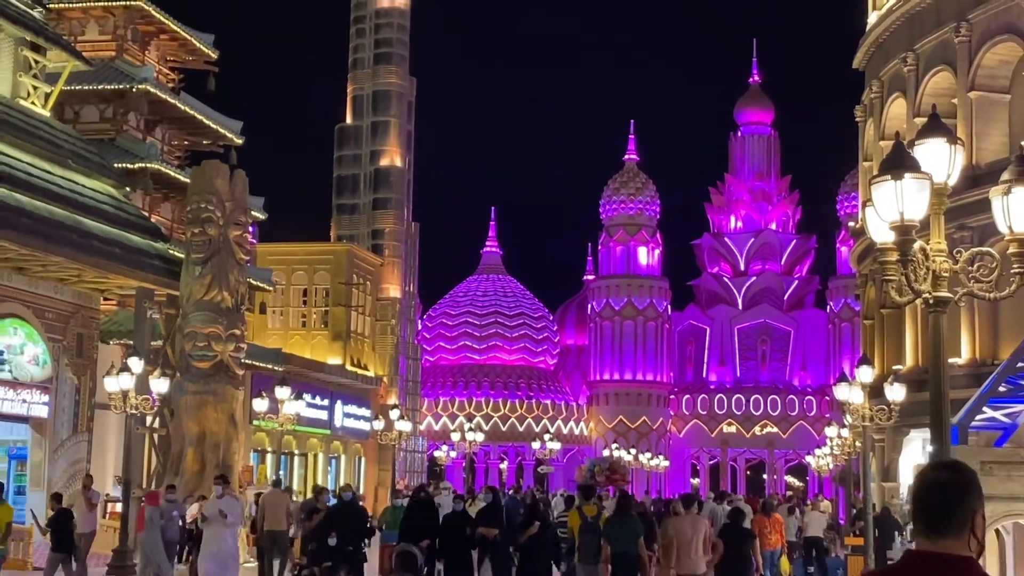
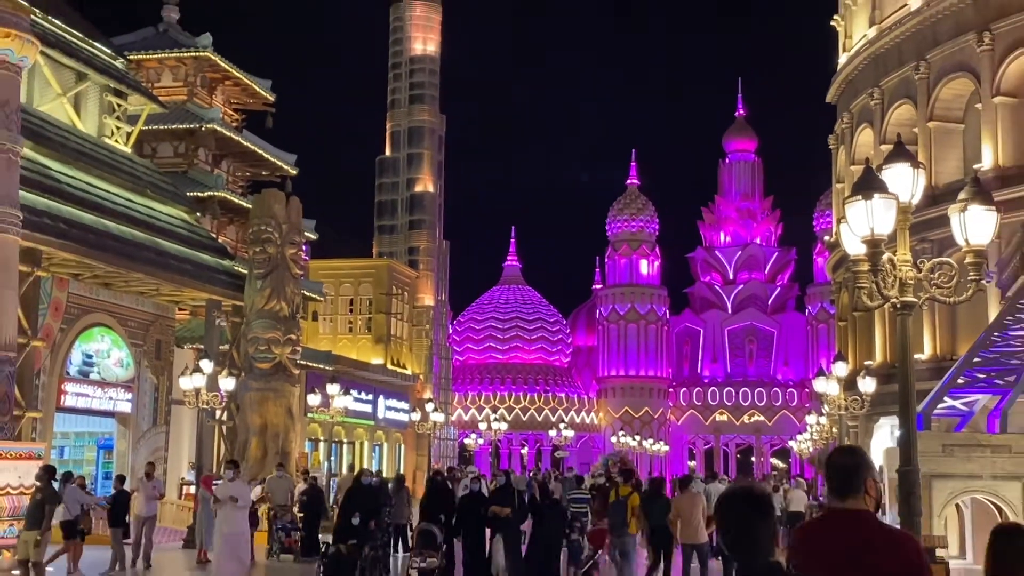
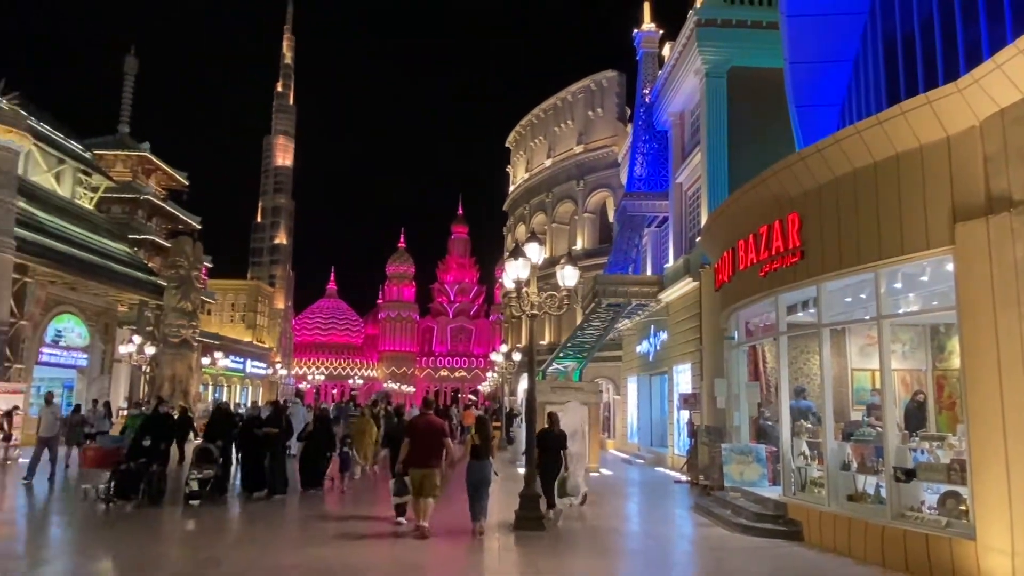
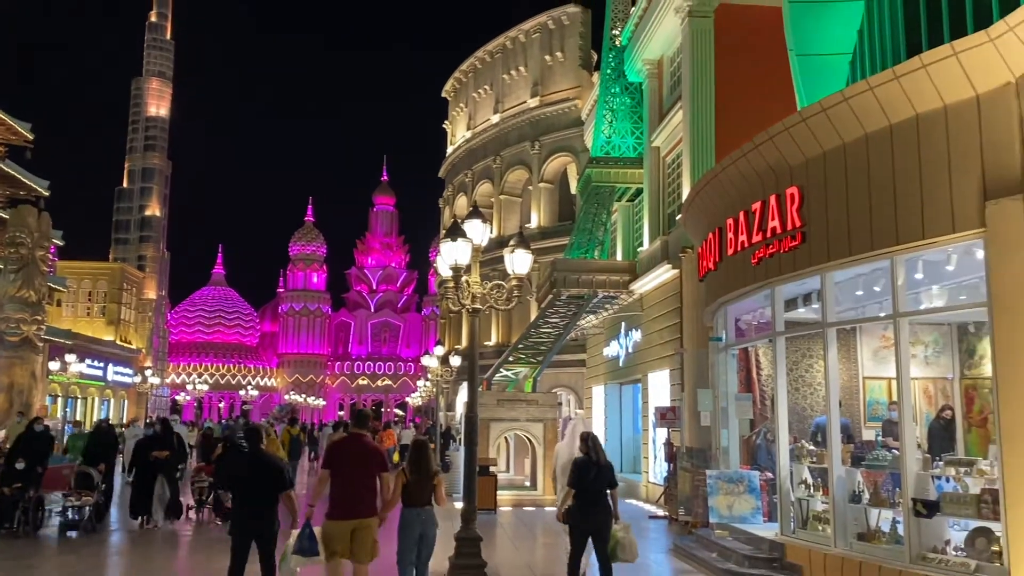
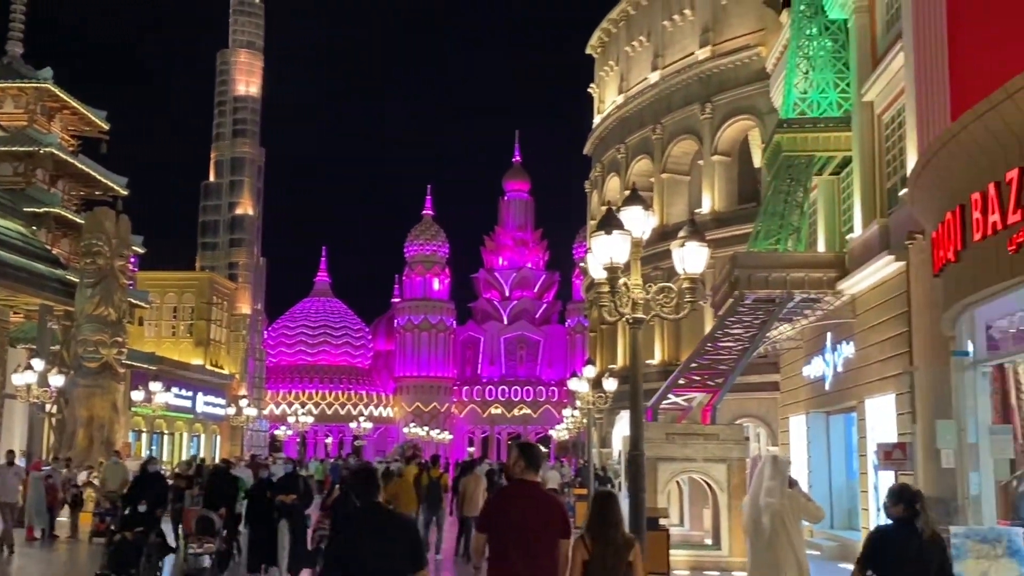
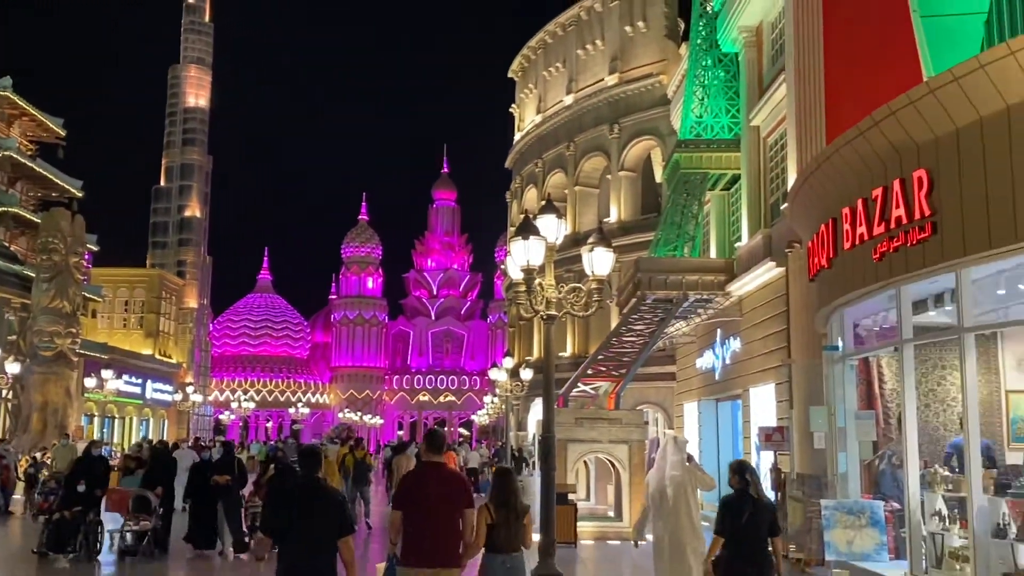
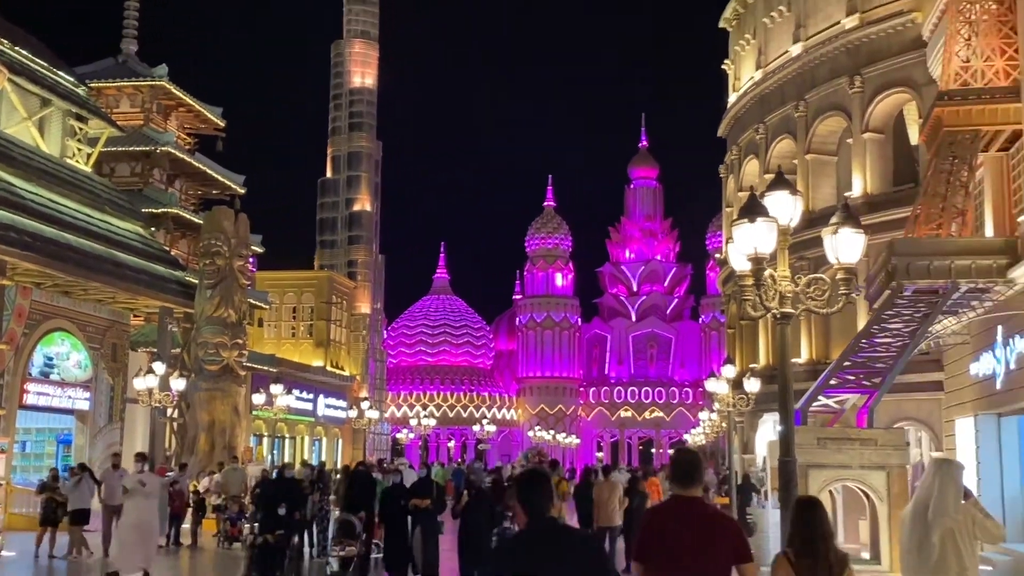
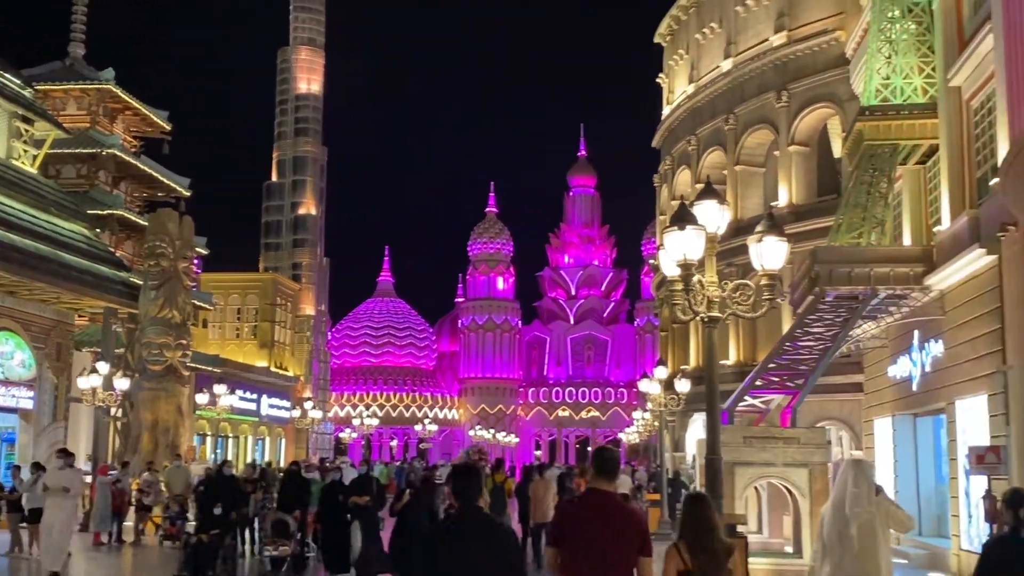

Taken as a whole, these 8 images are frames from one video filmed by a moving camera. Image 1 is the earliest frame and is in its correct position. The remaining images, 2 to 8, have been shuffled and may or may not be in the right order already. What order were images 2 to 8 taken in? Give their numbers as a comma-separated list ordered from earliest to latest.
2, 7, 8, 5, 6, 4, 3
